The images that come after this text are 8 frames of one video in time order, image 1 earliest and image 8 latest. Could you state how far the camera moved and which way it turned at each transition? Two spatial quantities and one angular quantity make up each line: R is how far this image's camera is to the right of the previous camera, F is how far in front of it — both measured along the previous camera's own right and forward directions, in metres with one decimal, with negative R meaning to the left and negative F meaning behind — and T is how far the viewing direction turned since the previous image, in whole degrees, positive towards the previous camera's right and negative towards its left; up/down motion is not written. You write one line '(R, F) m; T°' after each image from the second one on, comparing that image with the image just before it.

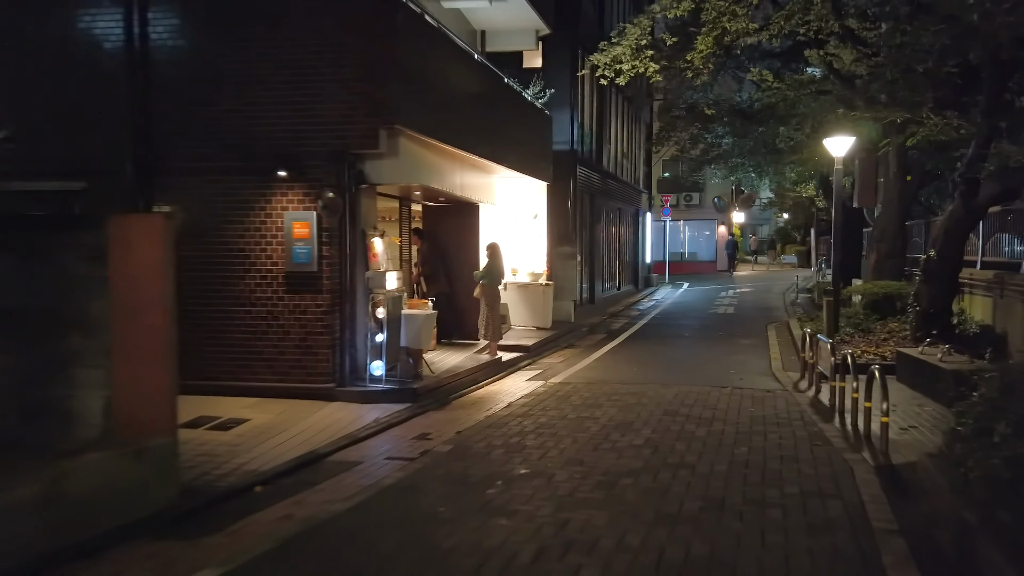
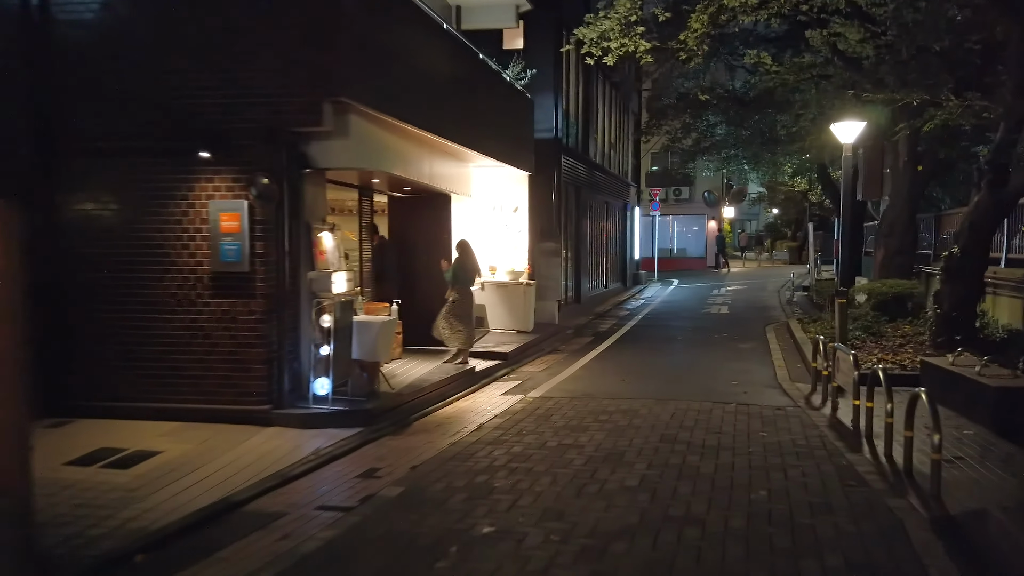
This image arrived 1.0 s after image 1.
(+0.2, +1.4) m; +1°
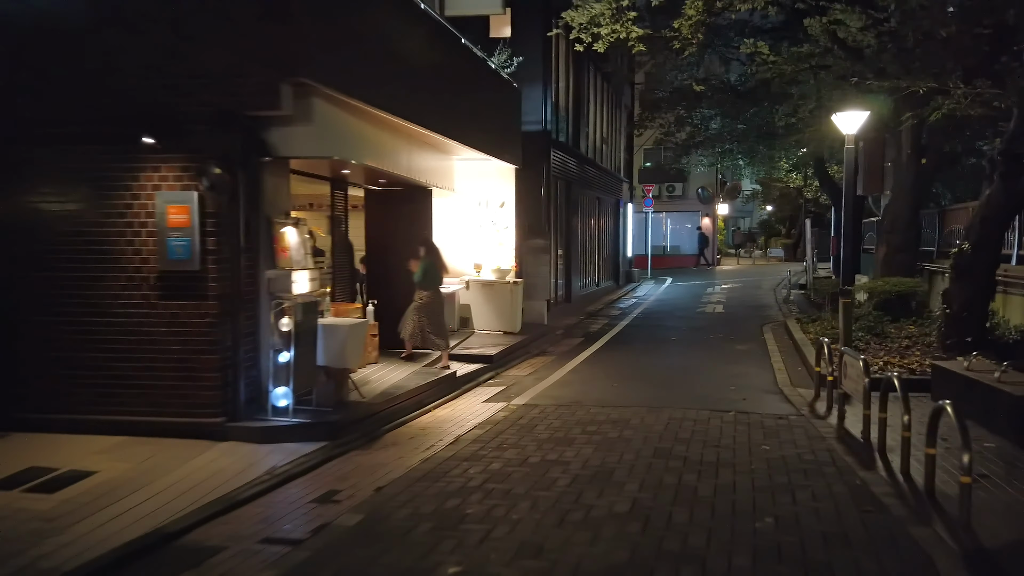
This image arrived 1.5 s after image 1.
(+0.1, +0.7) m; +1°
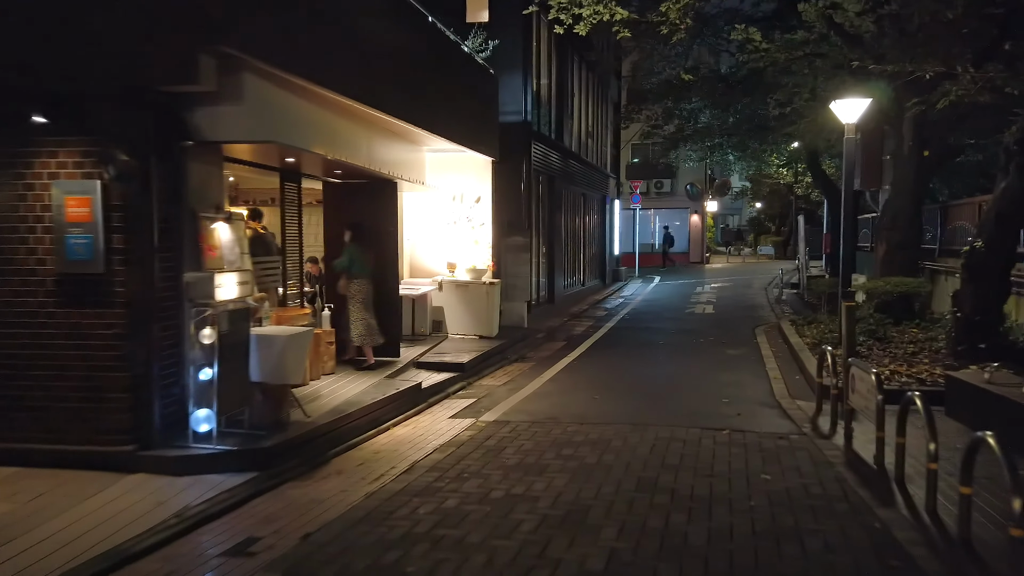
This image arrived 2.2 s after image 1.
(+0.3, +1.0) m; +1°
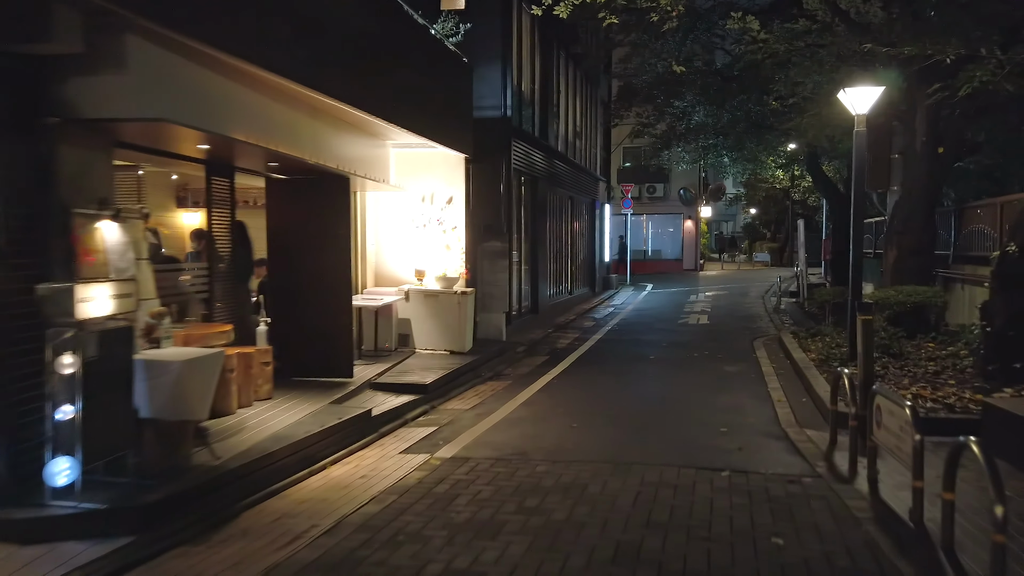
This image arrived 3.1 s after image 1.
(+0.3, +1.3) m; 0°
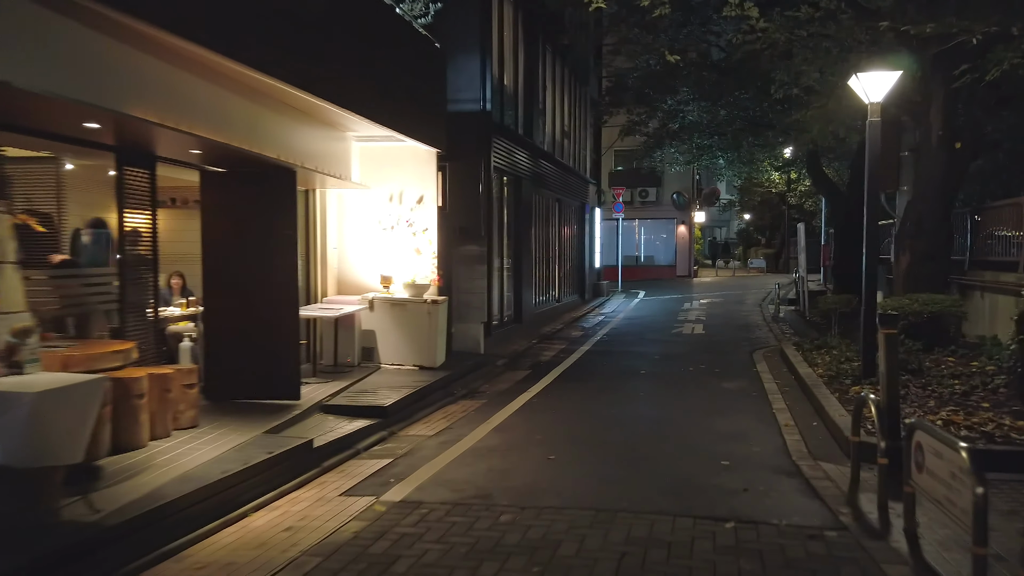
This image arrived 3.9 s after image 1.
(+0.3, +1.2) m; +1°
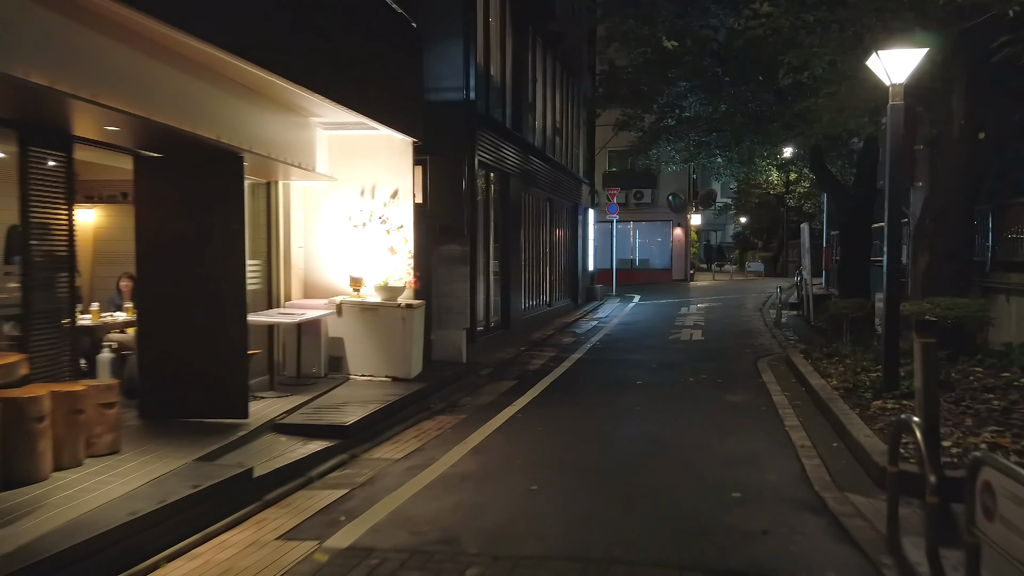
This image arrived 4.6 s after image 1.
(+0.2, +1.0) m; 0°
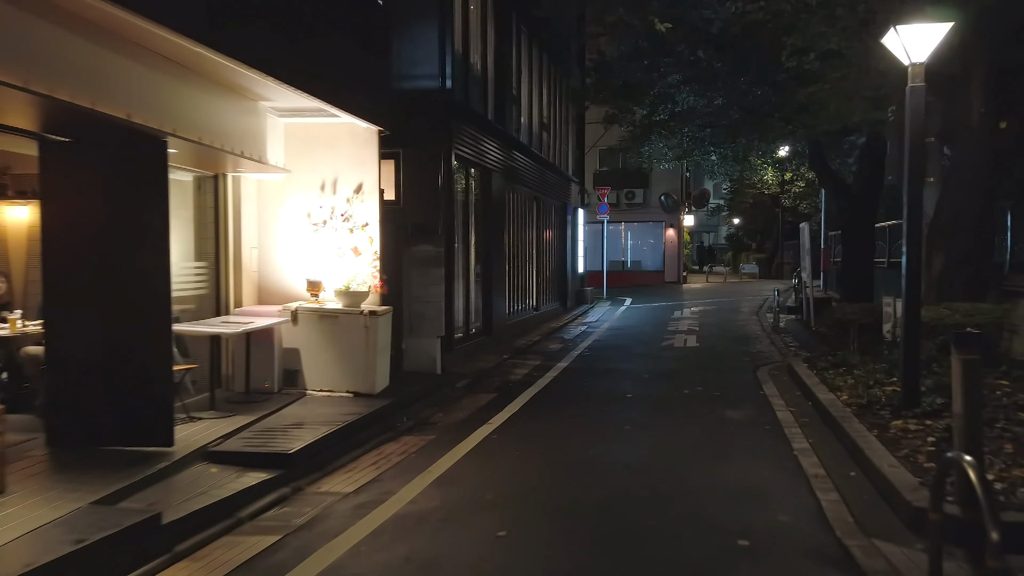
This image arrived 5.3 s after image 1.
(+0.2, +1.0) m; +1°
